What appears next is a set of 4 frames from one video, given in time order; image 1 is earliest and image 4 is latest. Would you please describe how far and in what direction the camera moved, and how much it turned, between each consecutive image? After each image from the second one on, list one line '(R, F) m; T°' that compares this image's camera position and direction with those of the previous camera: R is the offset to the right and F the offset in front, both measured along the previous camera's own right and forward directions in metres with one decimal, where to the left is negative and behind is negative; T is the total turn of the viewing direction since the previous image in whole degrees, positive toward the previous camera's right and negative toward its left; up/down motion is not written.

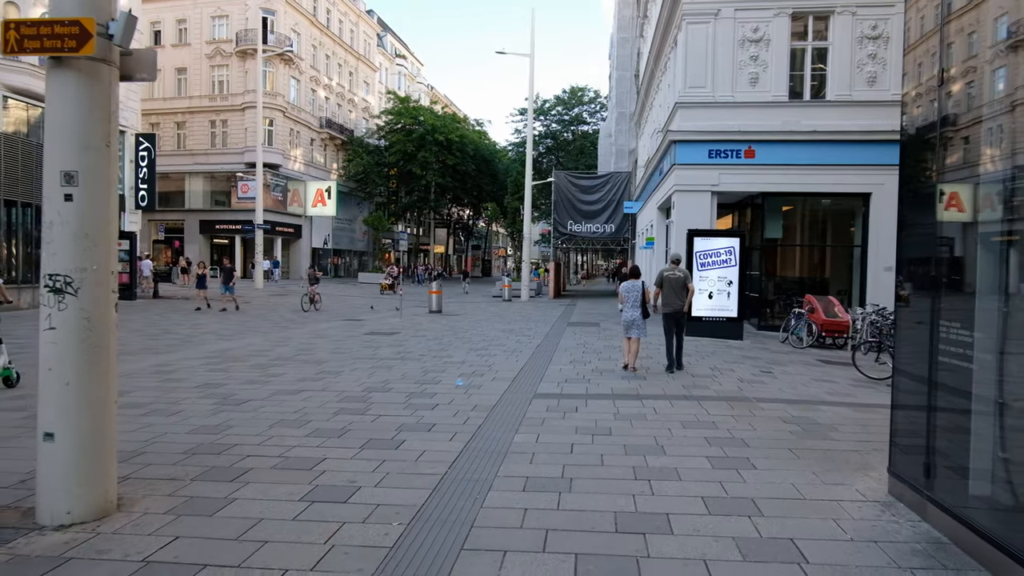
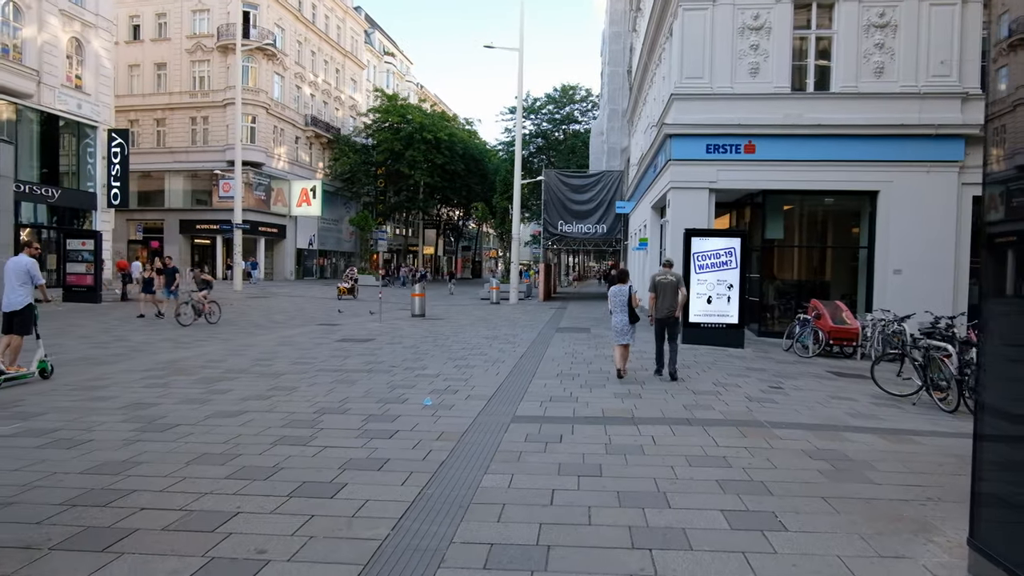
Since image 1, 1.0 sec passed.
(+0.2, +1.2) m; +1°
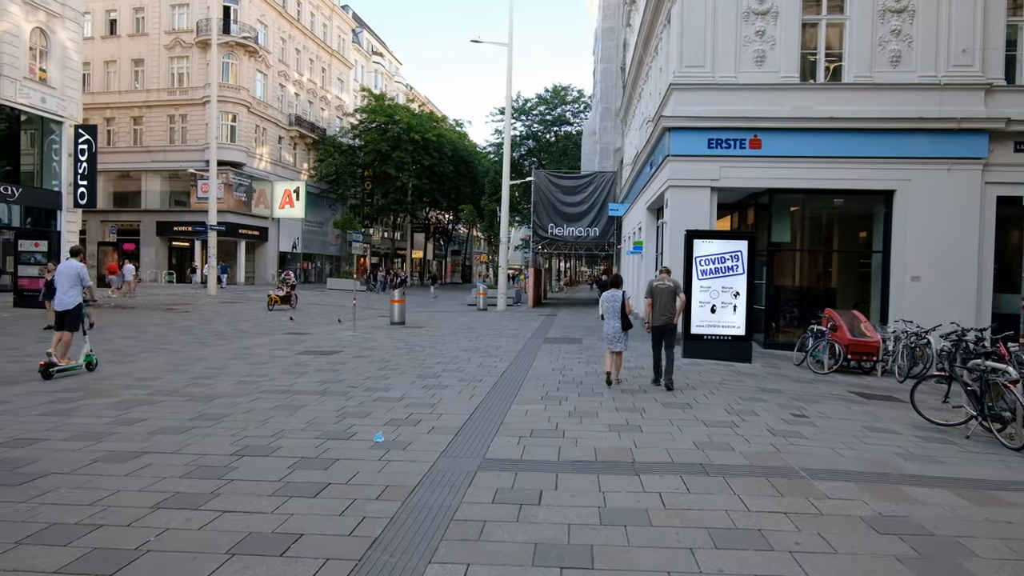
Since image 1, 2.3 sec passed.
(+0.2, +1.5) m; +1°
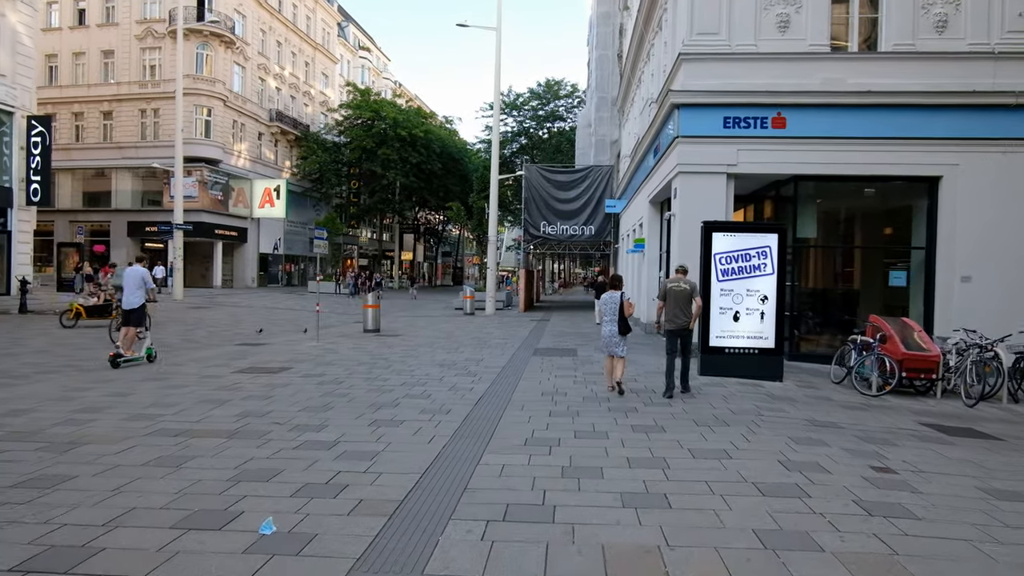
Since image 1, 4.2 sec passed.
(+0.2, +2.3) m; 0°
